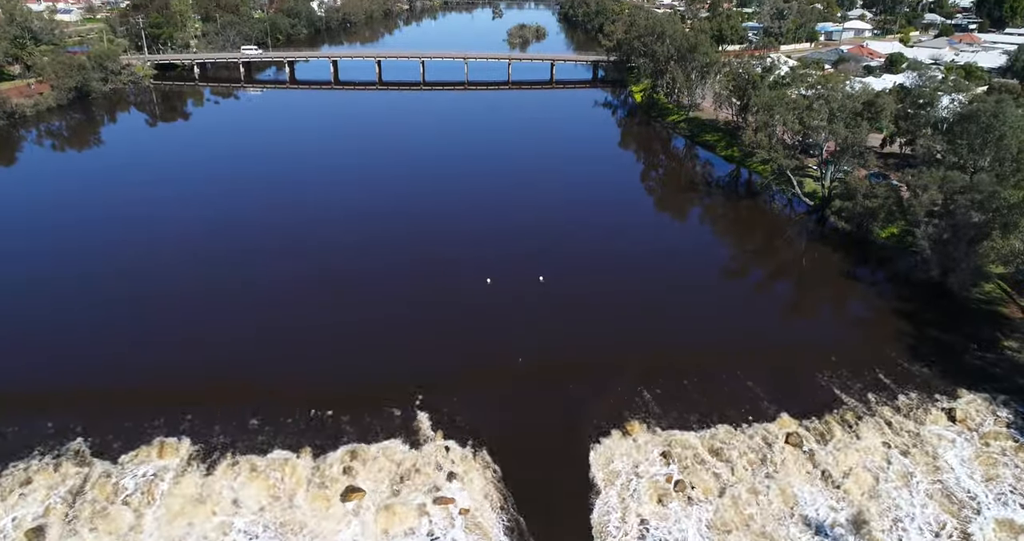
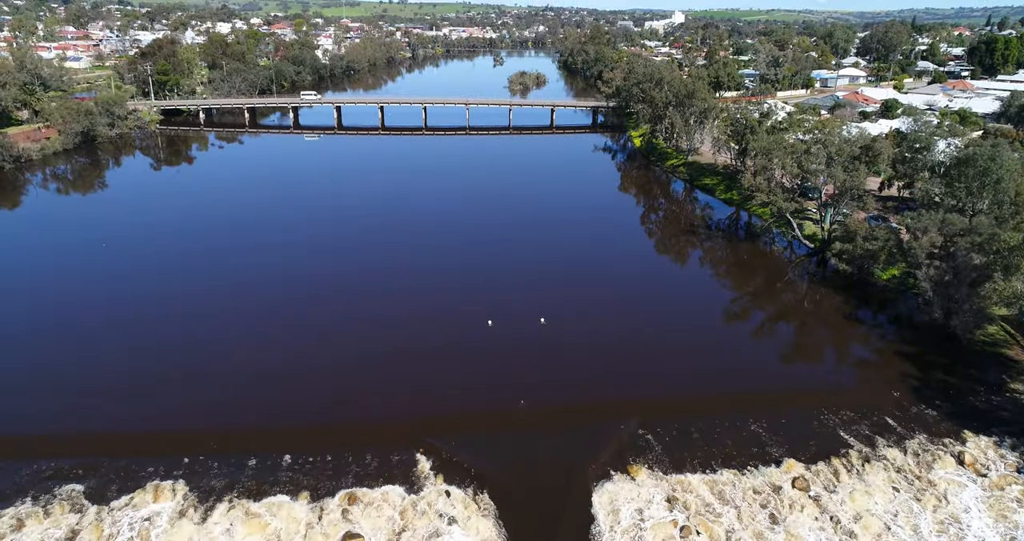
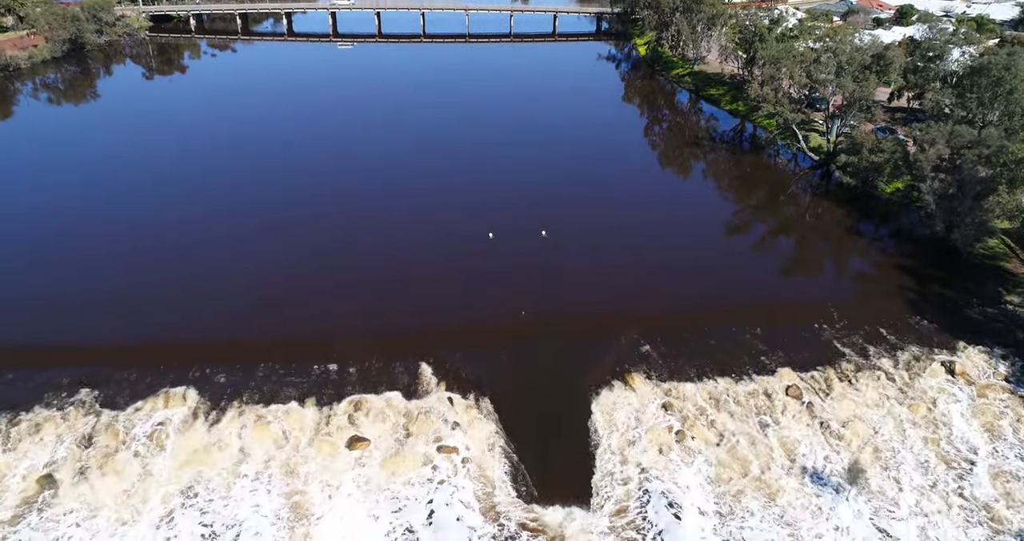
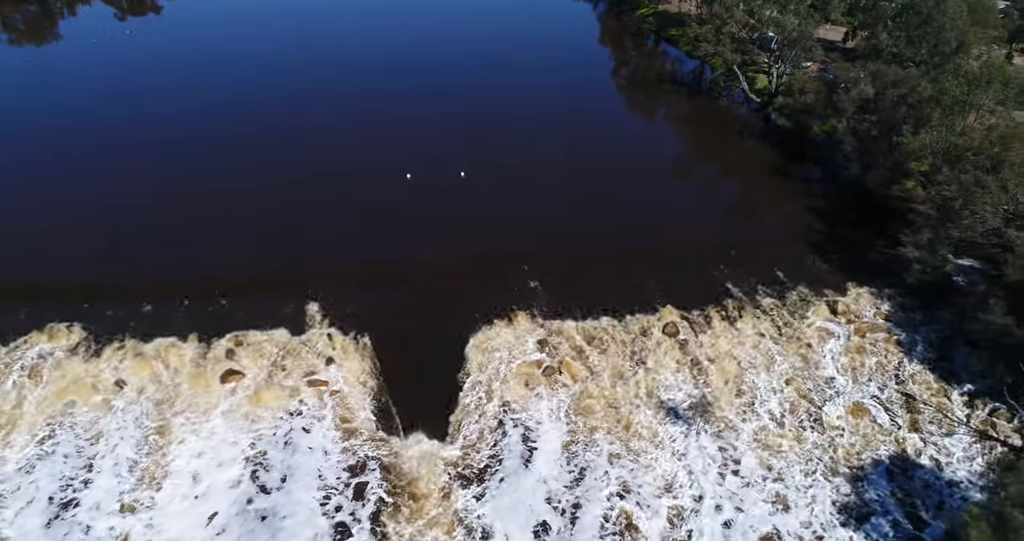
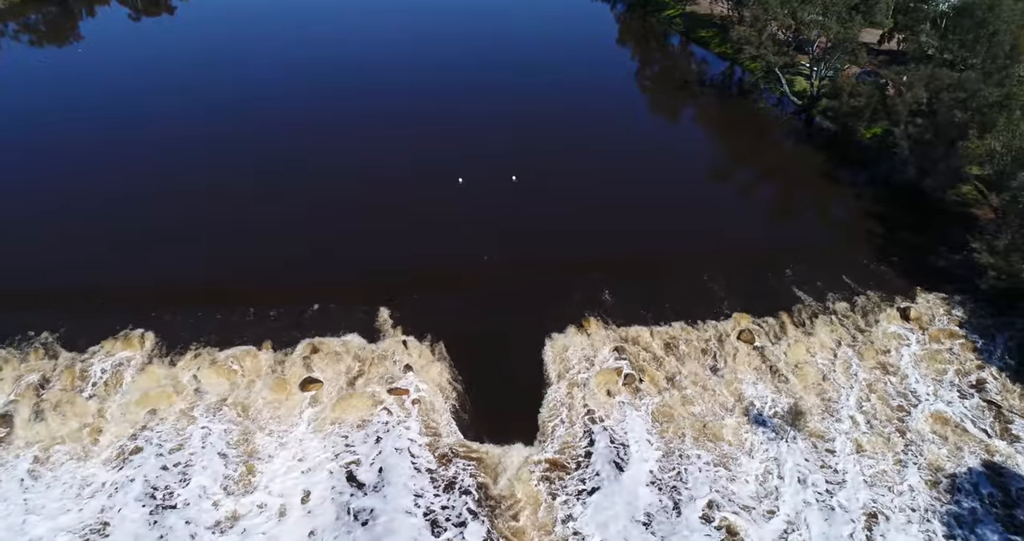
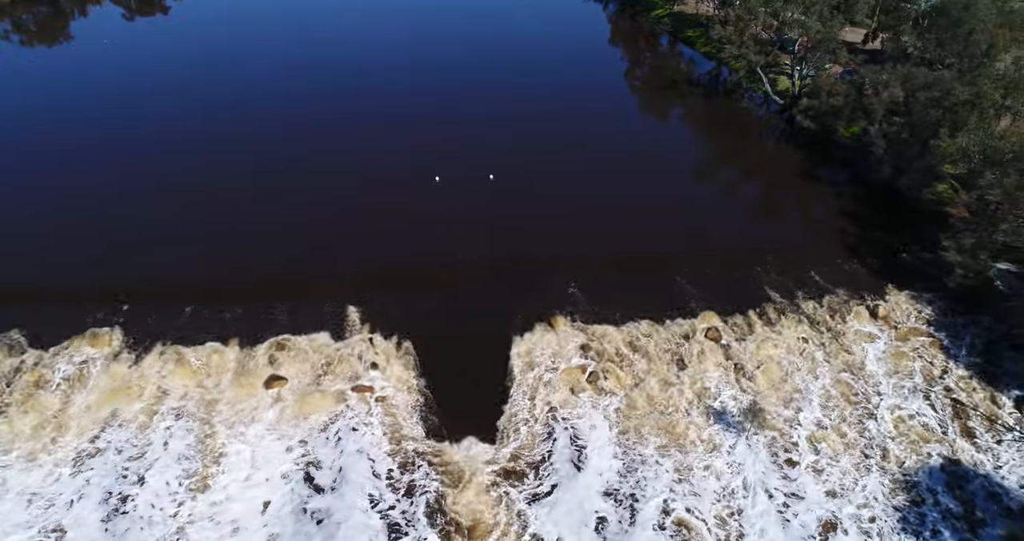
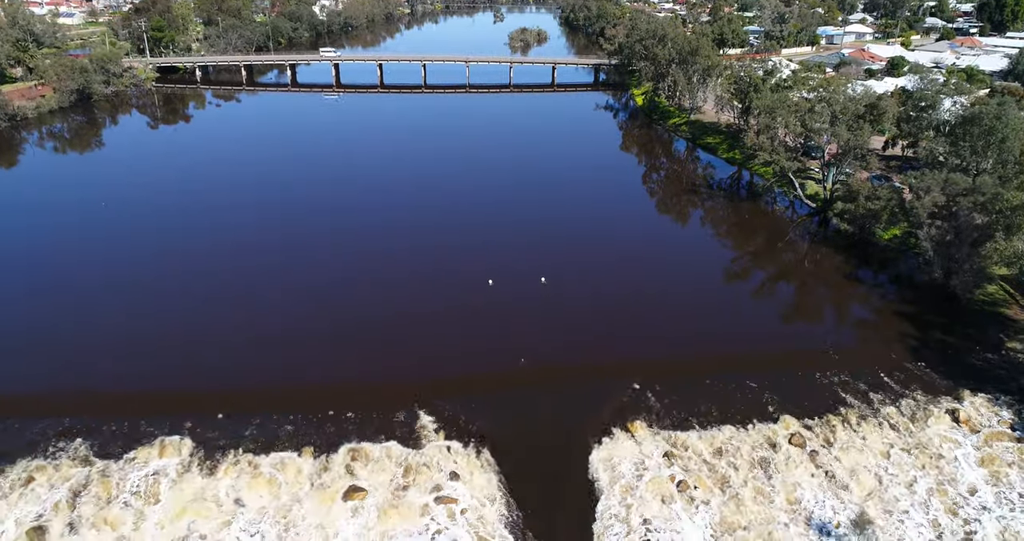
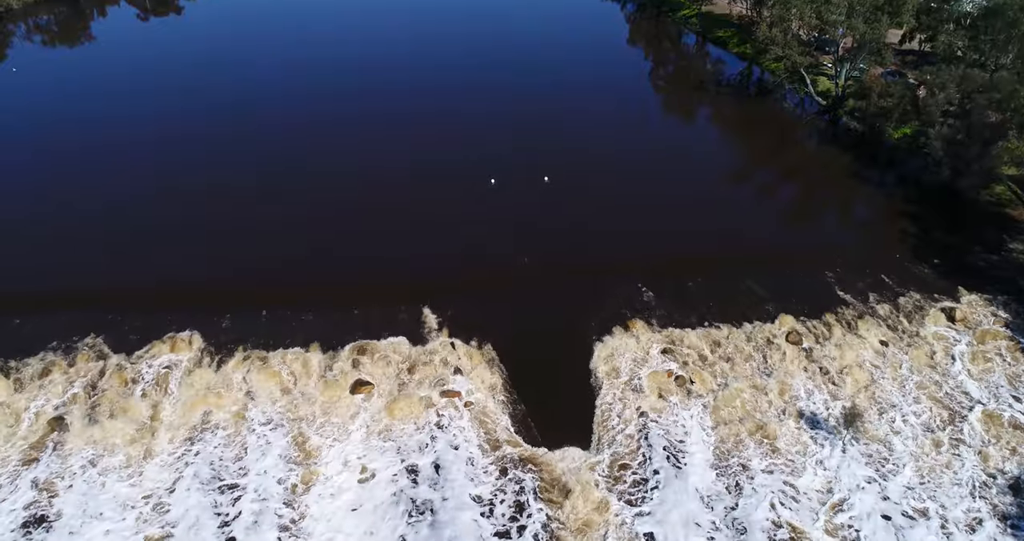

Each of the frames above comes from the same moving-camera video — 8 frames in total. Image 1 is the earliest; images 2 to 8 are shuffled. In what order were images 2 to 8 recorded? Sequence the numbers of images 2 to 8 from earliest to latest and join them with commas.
2, 7, 3, 8, 5, 6, 4
